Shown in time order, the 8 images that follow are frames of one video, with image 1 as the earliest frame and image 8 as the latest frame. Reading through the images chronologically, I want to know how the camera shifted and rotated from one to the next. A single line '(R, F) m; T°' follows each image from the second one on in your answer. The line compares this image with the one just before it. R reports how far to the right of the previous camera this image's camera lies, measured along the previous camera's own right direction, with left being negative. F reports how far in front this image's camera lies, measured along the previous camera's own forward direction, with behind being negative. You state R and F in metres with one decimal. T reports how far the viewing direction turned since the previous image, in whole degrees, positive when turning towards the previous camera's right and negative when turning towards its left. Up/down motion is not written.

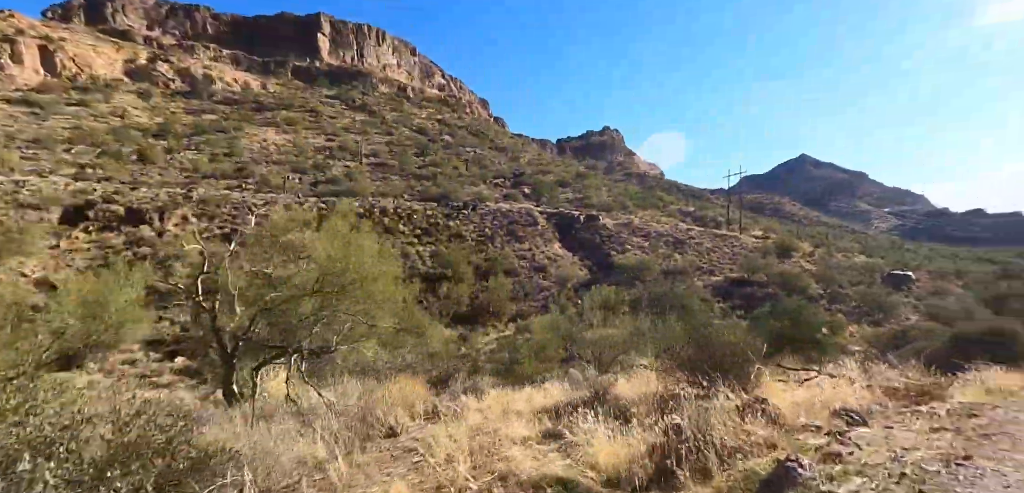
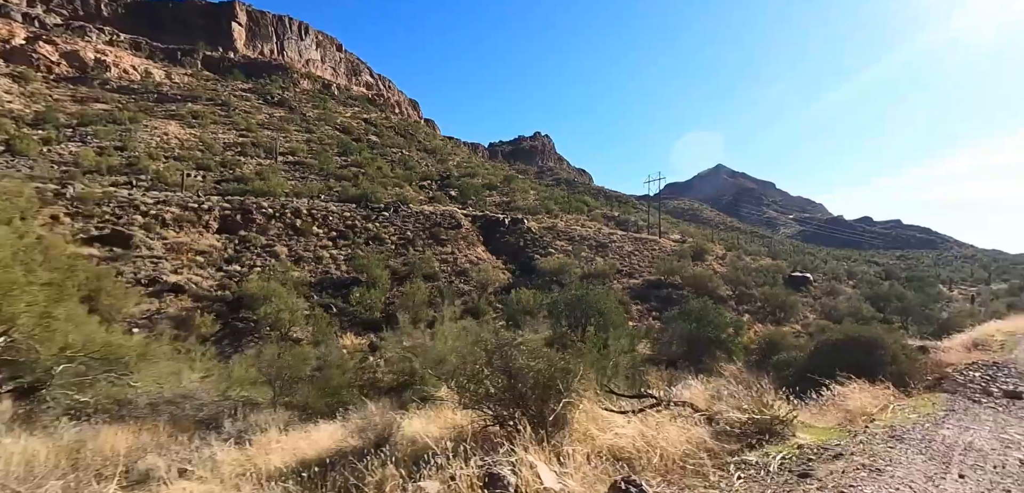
(+0.9, +0.7) m; +8°
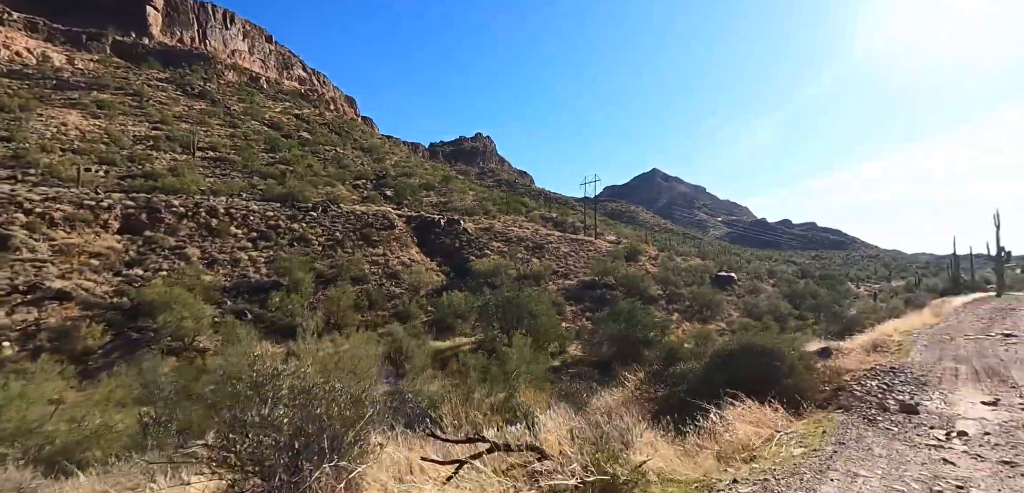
(+0.6, +0.6) m; +7°
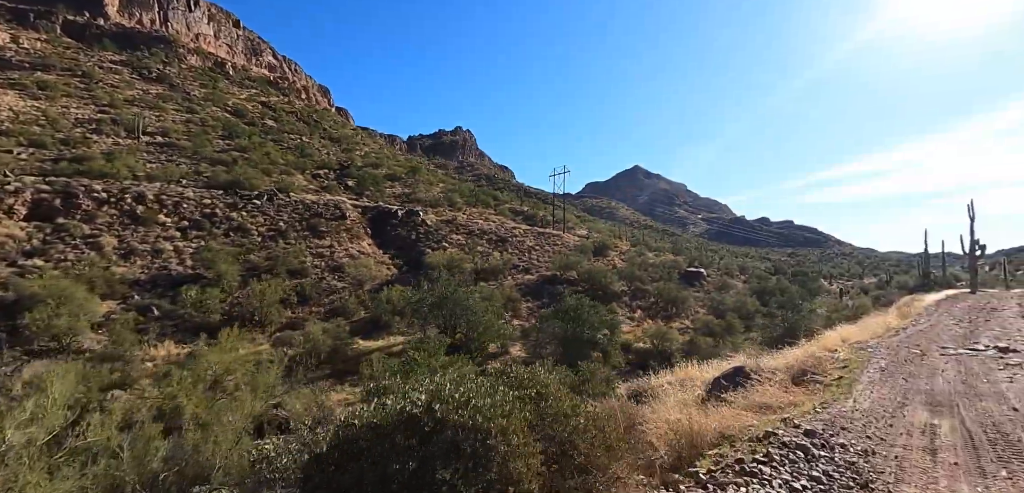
(+1.6, +1.8) m; +2°
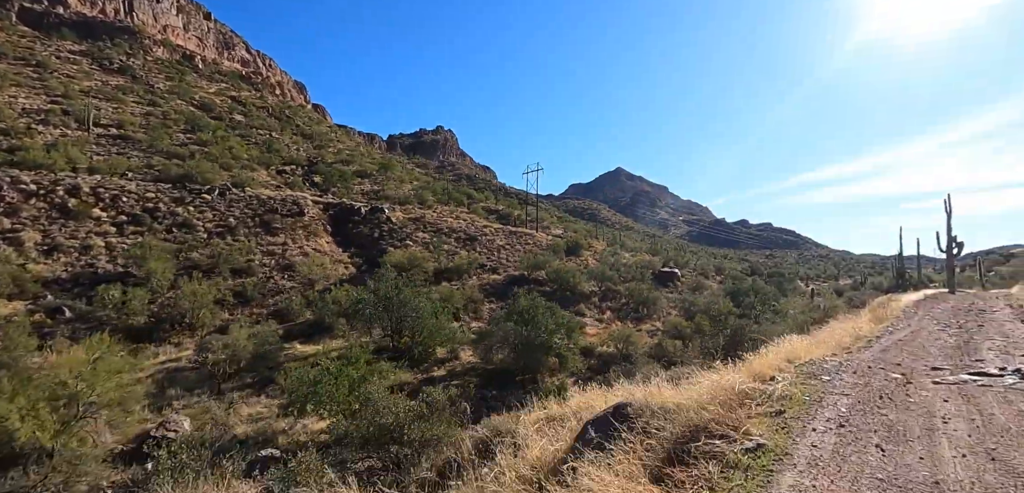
(+1.1, +1.3) m; +2°
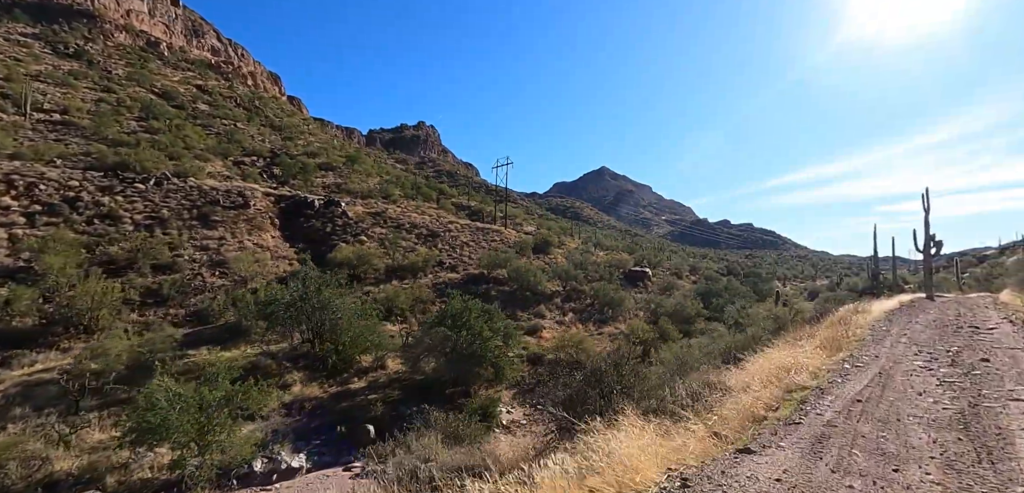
(+1.4, +1.6) m; +2°
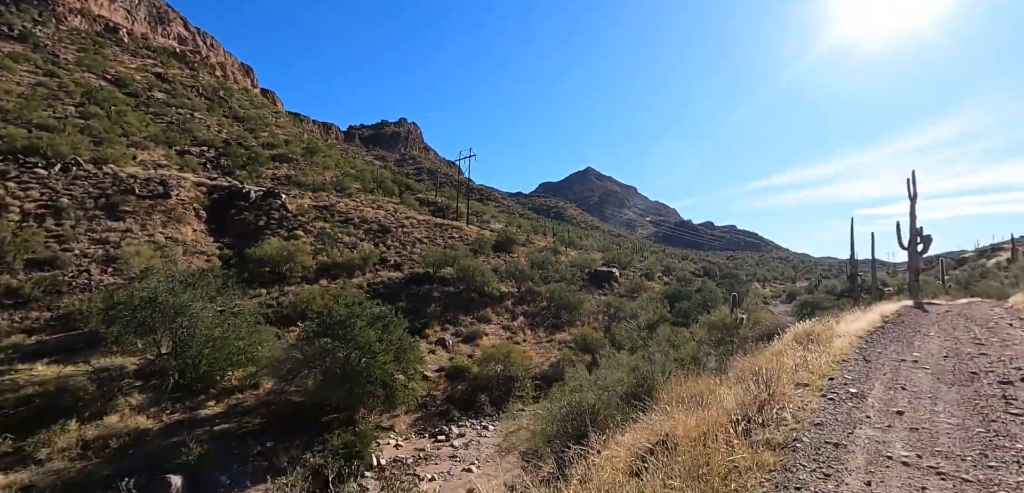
(+1.9, +2.3) m; +2°
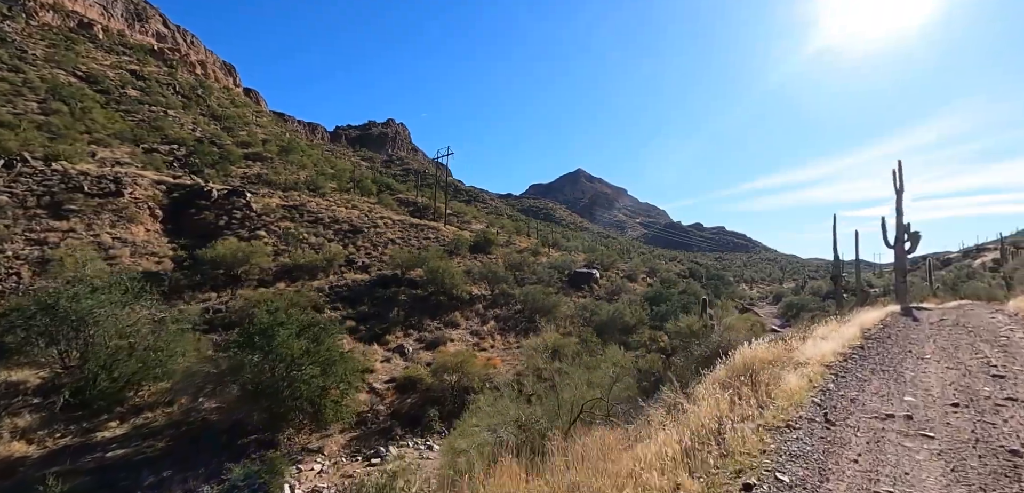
(+0.9, +1.0) m; +1°
